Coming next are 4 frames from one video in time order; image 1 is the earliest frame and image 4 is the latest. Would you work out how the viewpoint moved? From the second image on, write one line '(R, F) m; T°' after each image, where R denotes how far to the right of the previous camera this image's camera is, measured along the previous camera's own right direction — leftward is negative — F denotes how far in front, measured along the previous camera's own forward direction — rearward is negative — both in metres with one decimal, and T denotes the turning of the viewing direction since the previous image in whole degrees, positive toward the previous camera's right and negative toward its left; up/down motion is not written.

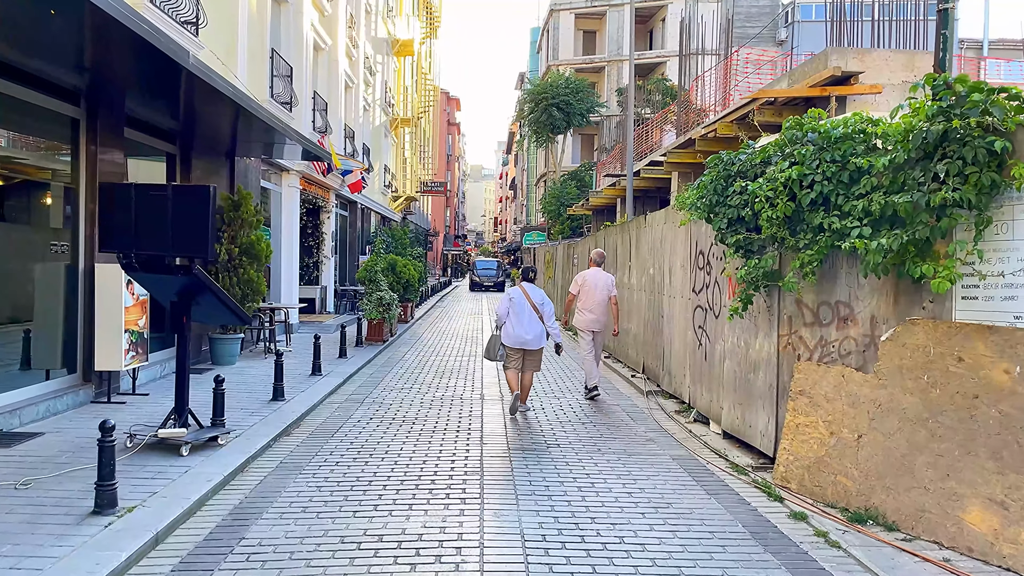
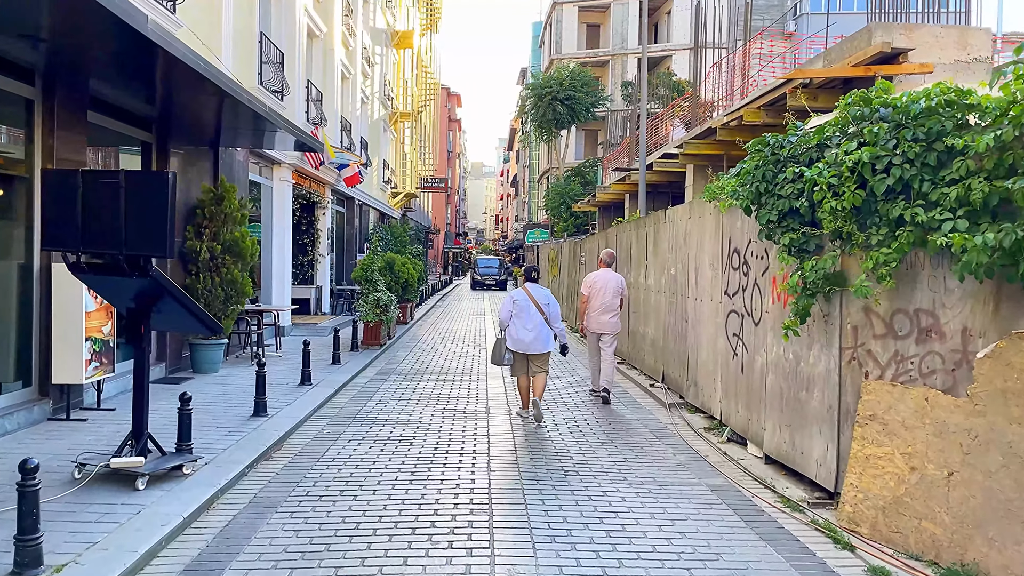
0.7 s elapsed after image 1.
(-0.1, +1.0) m; 0°
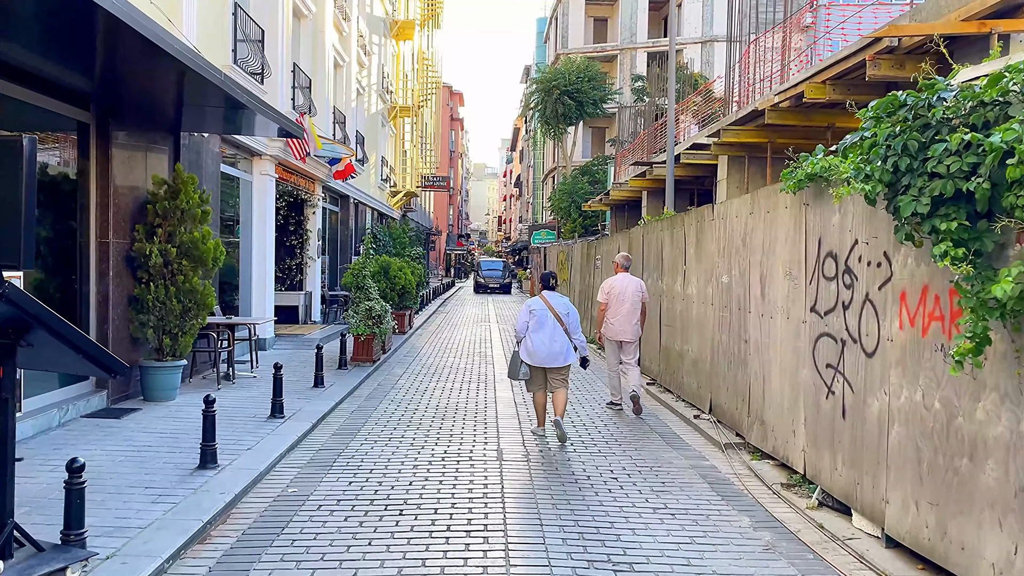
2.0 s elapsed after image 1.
(-0.1, +1.8) m; 0°
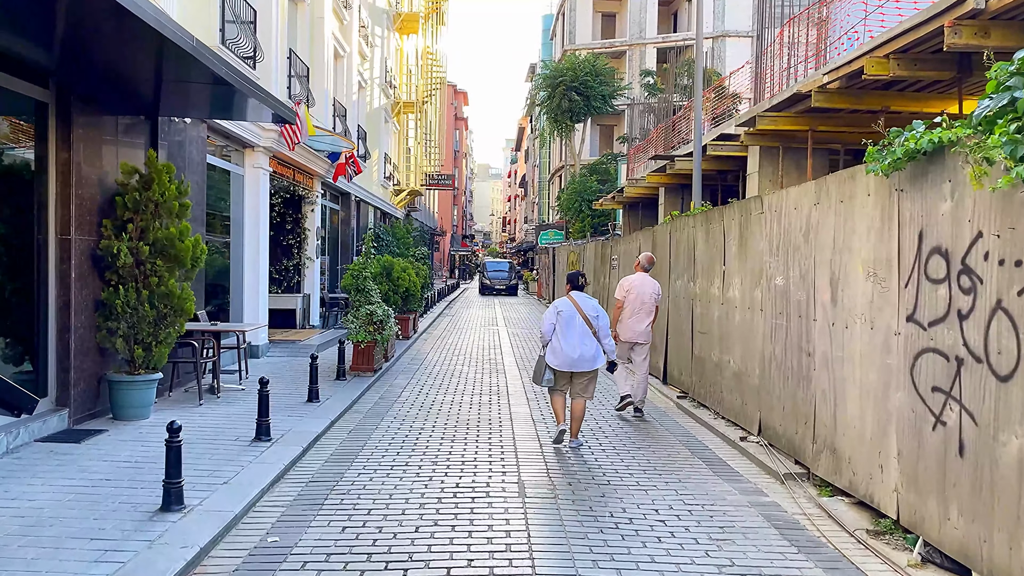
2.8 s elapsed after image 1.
(-0.2, +1.1) m; 0°
